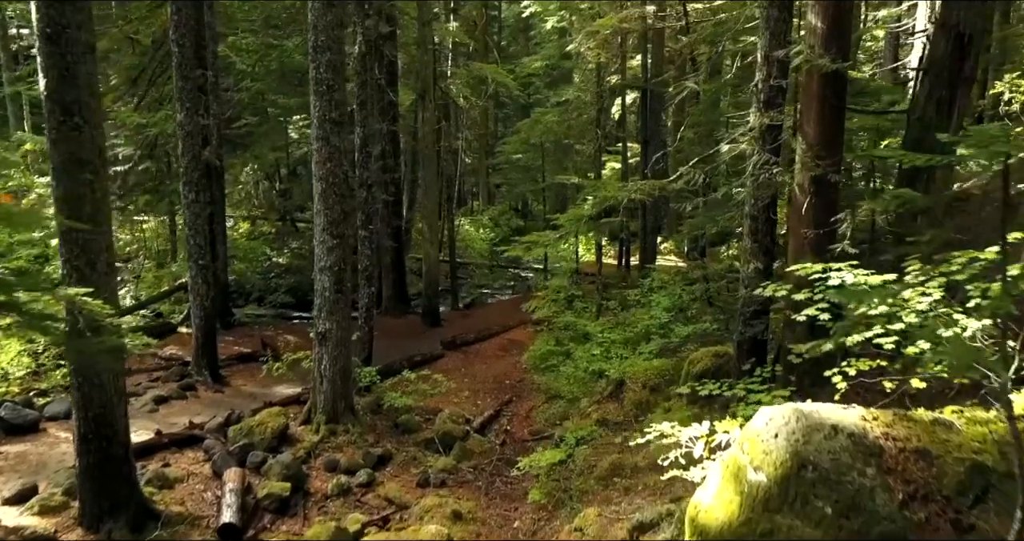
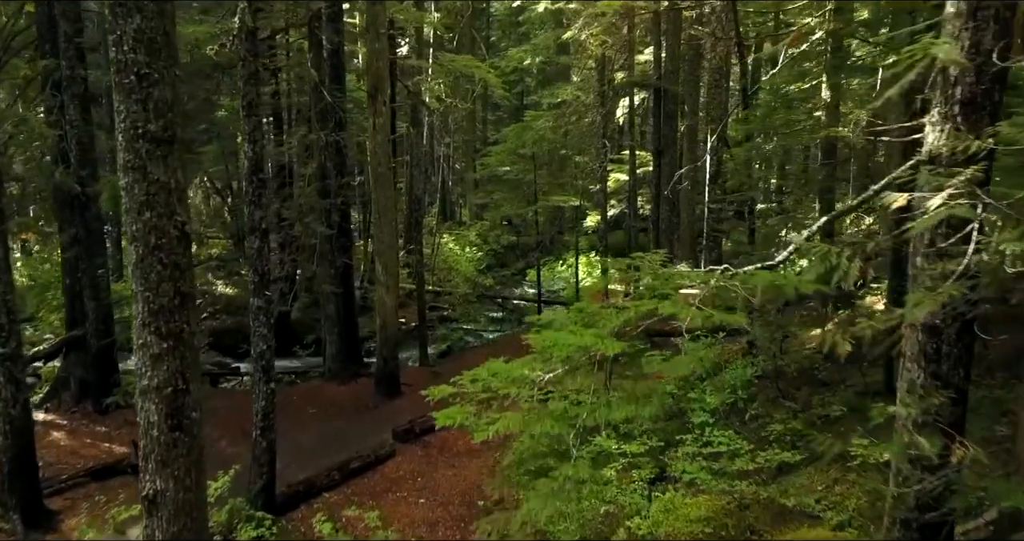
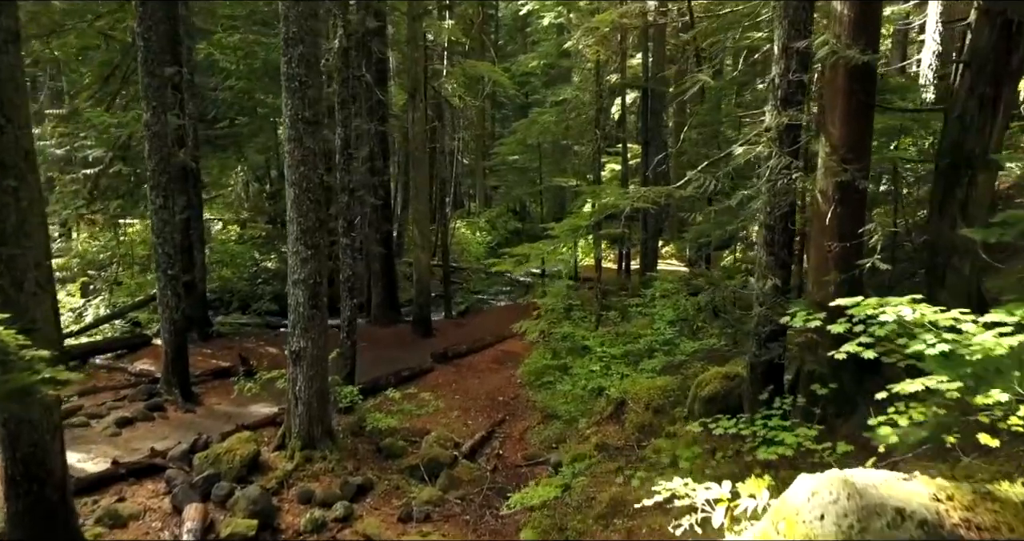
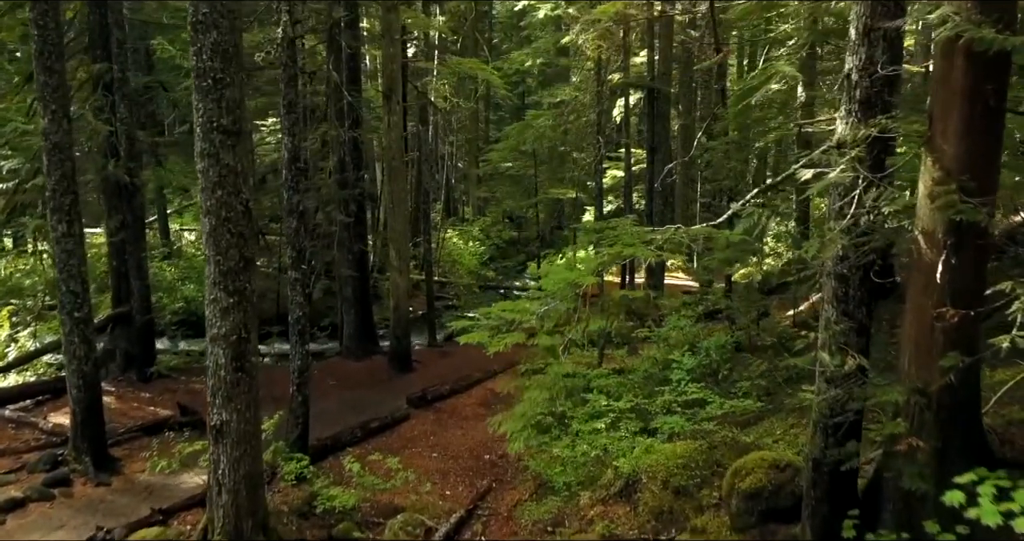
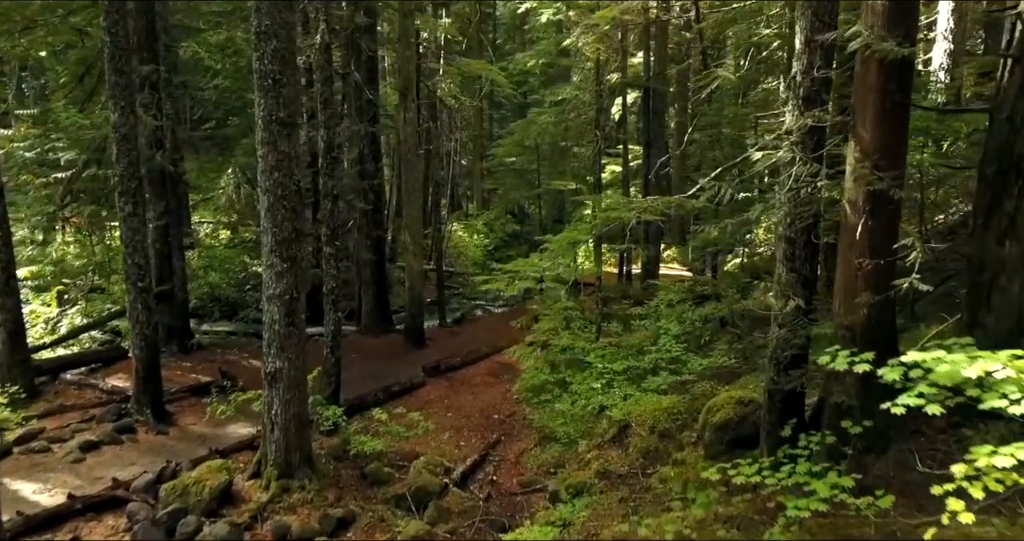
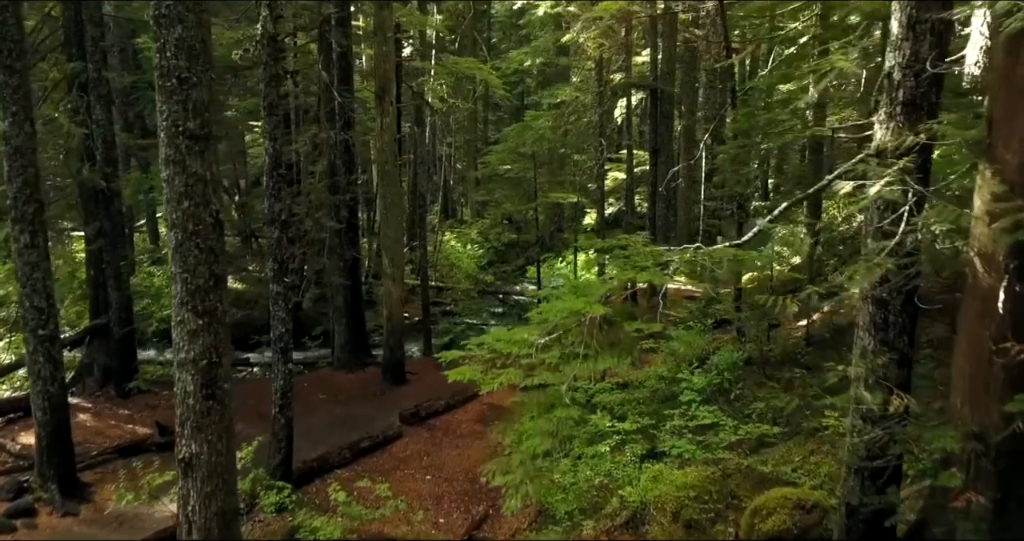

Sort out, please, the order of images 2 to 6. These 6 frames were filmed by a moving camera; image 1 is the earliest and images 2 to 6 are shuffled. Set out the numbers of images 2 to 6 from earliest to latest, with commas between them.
3, 5, 4, 6, 2
